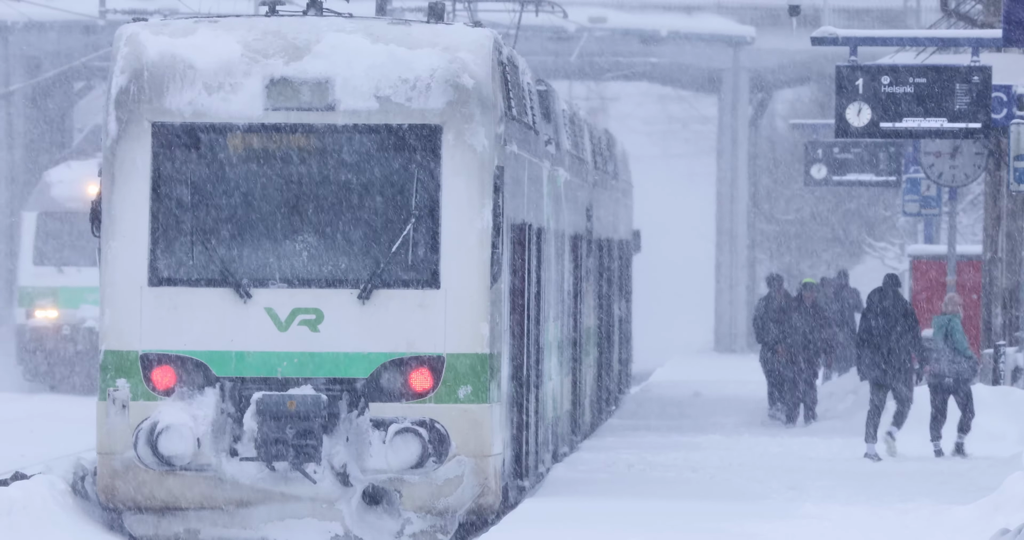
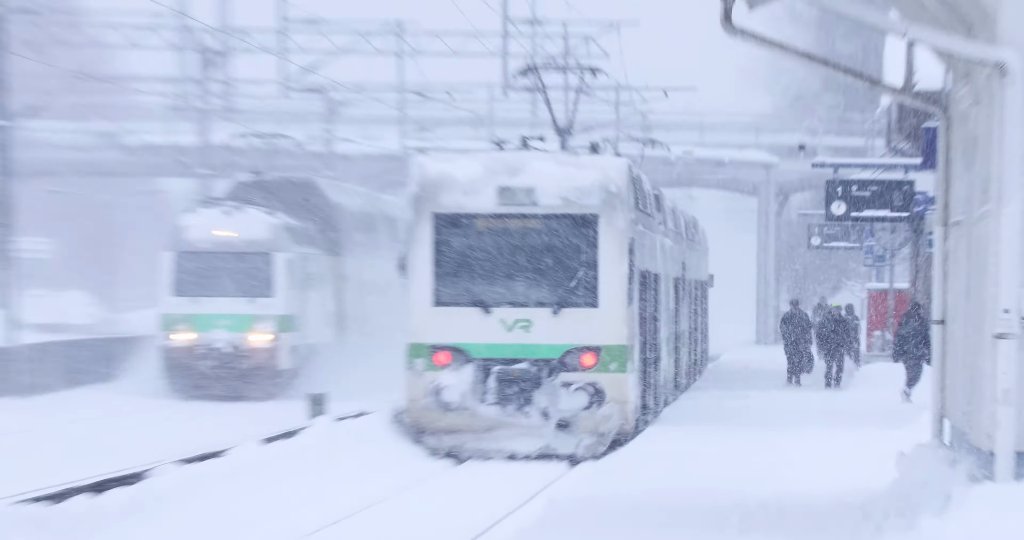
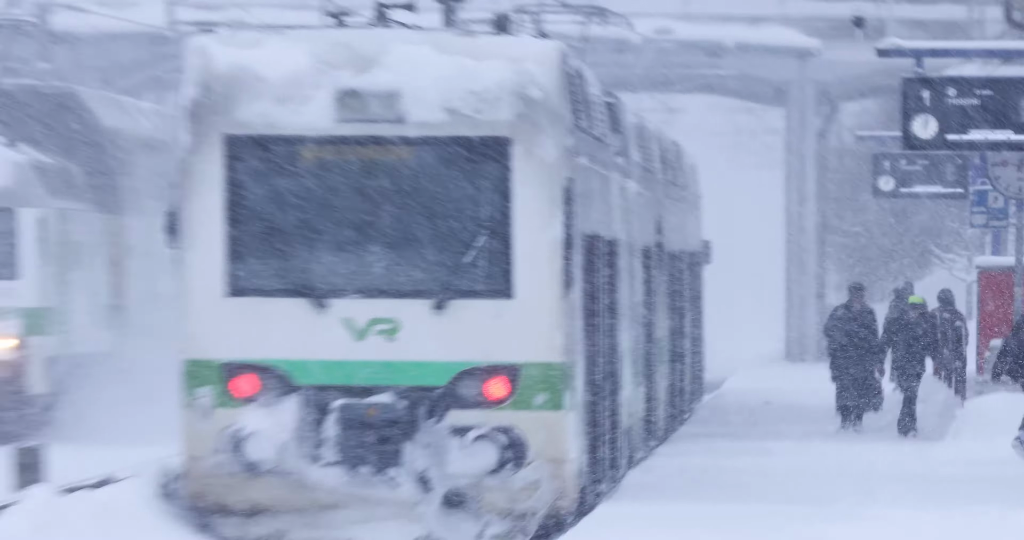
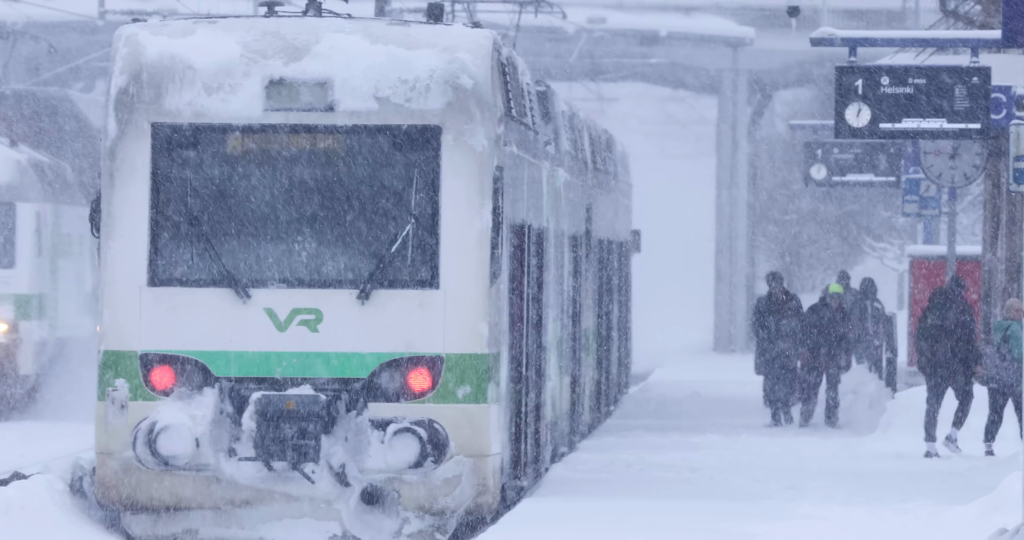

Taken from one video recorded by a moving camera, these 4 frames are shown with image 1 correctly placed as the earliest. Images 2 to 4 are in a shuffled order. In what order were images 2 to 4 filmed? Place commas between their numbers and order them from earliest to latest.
4, 3, 2
